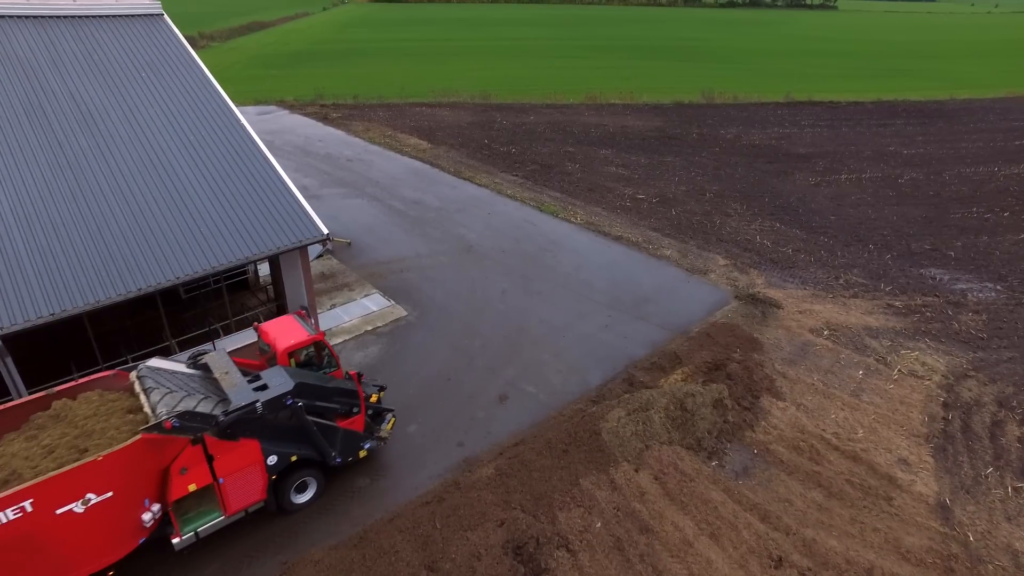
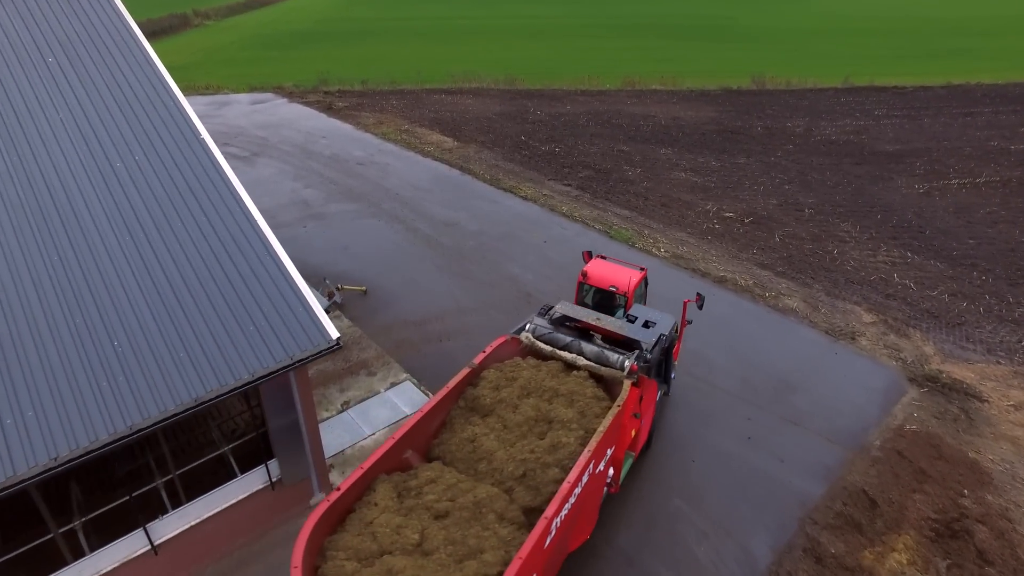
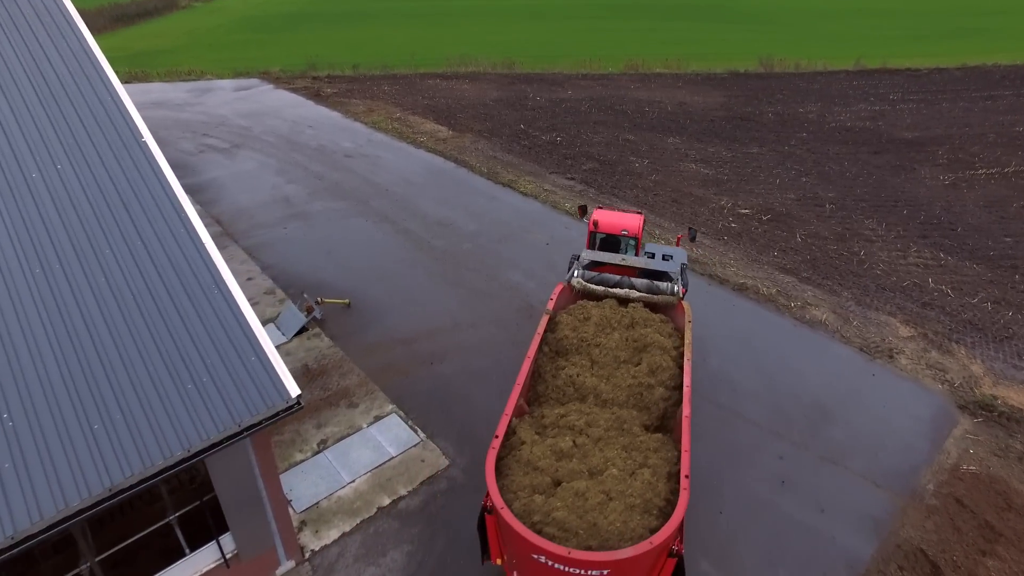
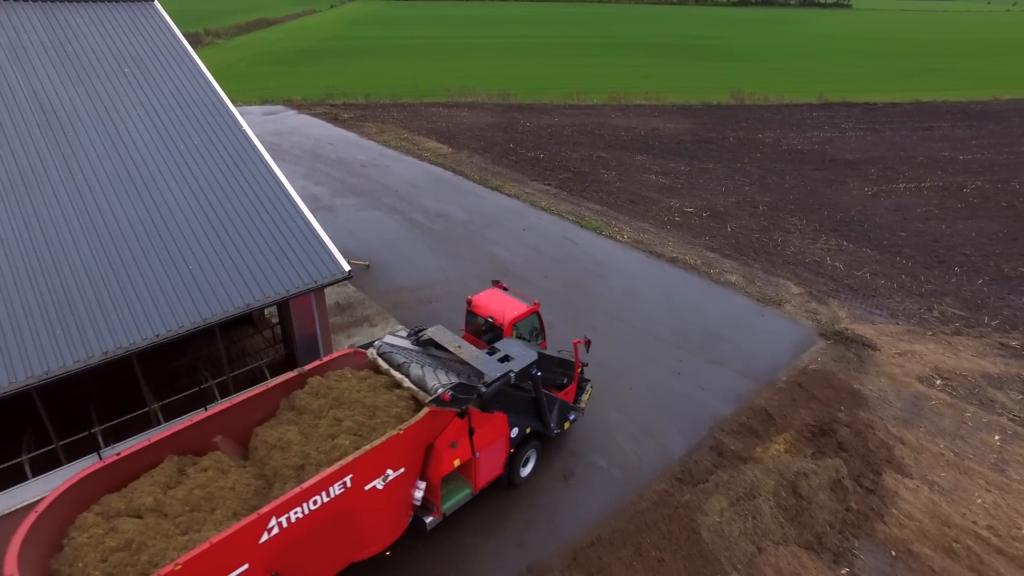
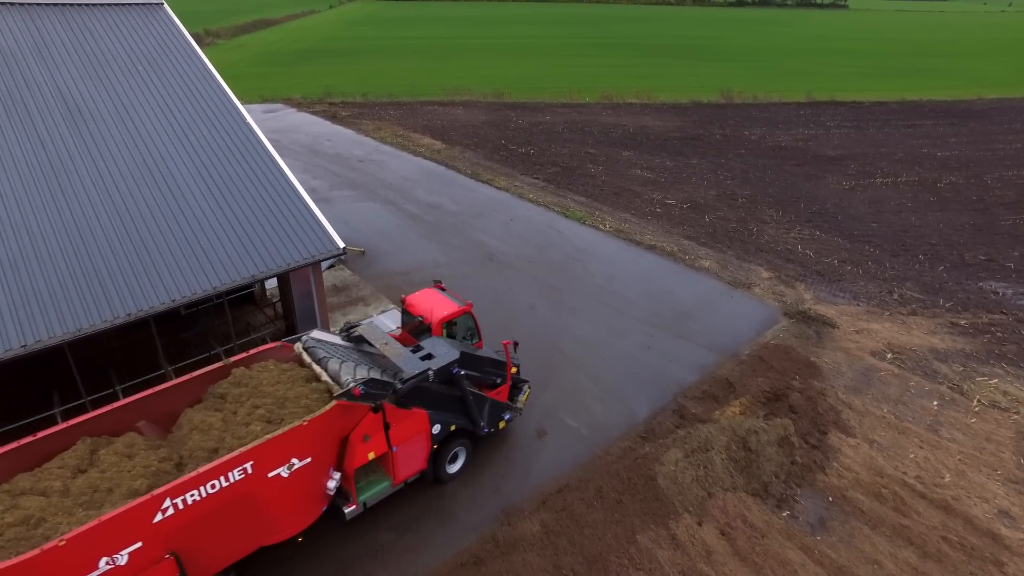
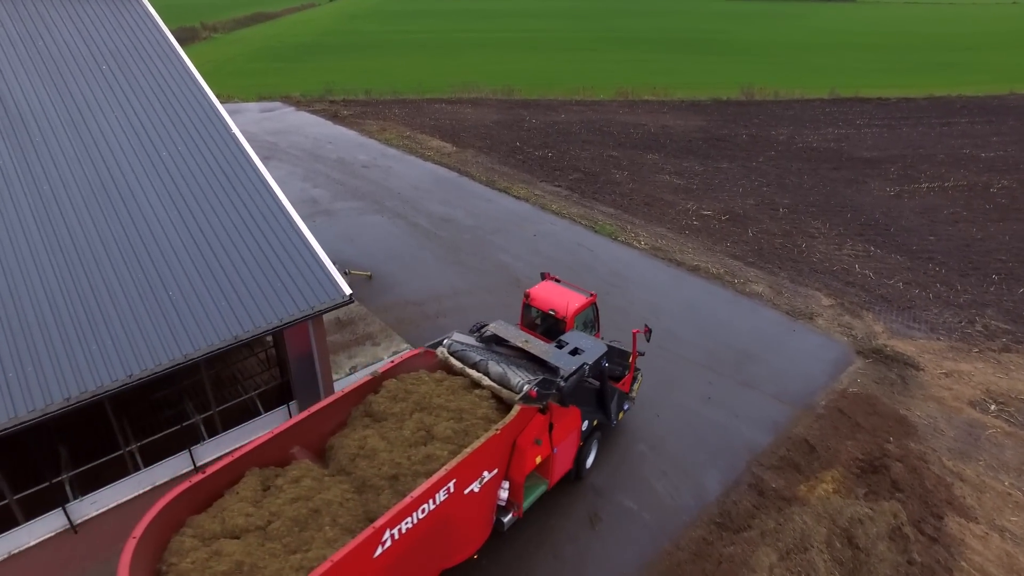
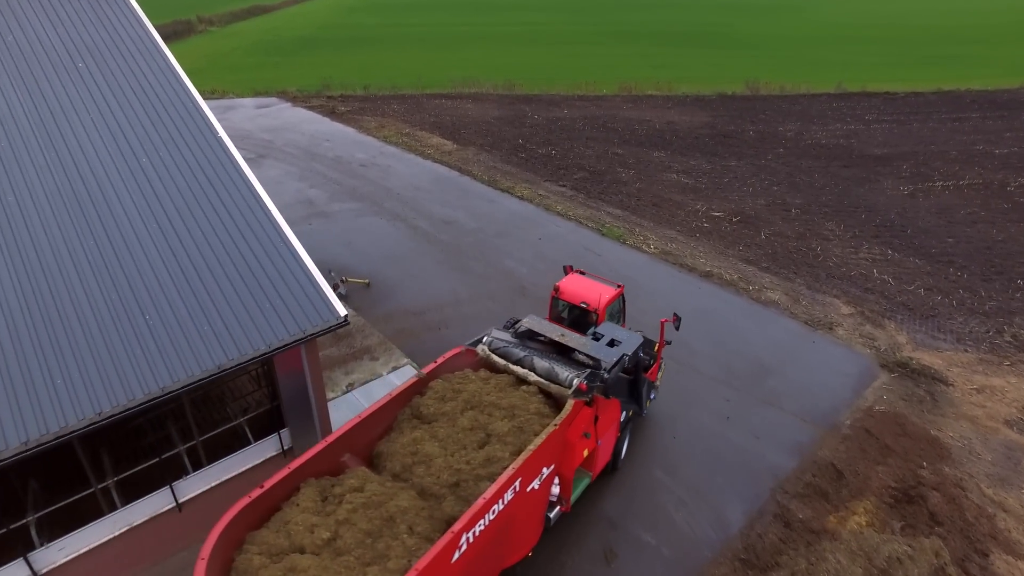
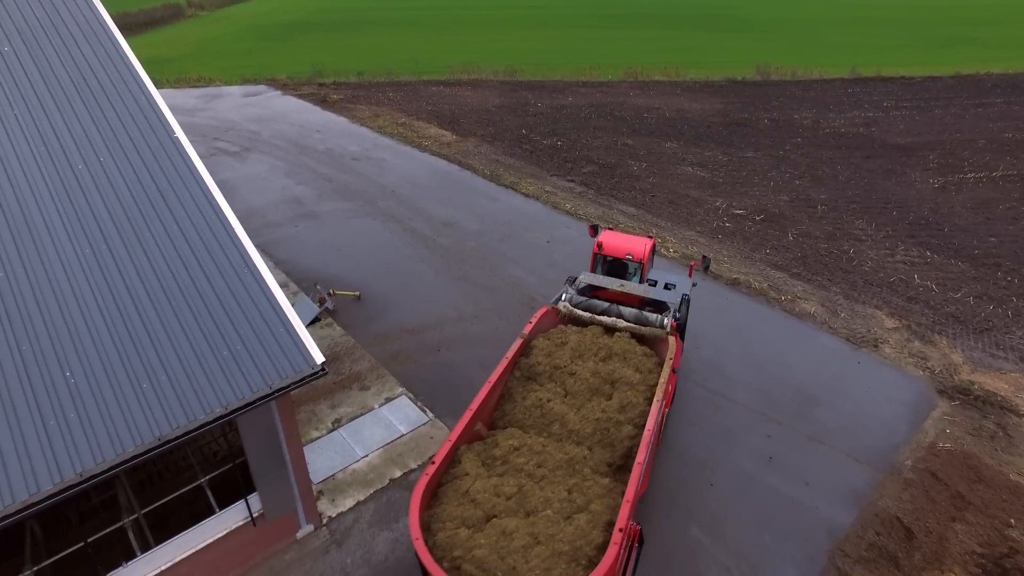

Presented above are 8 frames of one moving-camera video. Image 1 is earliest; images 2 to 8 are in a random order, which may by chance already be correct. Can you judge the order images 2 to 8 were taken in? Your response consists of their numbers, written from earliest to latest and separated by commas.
5, 4, 6, 7, 2, 8, 3
